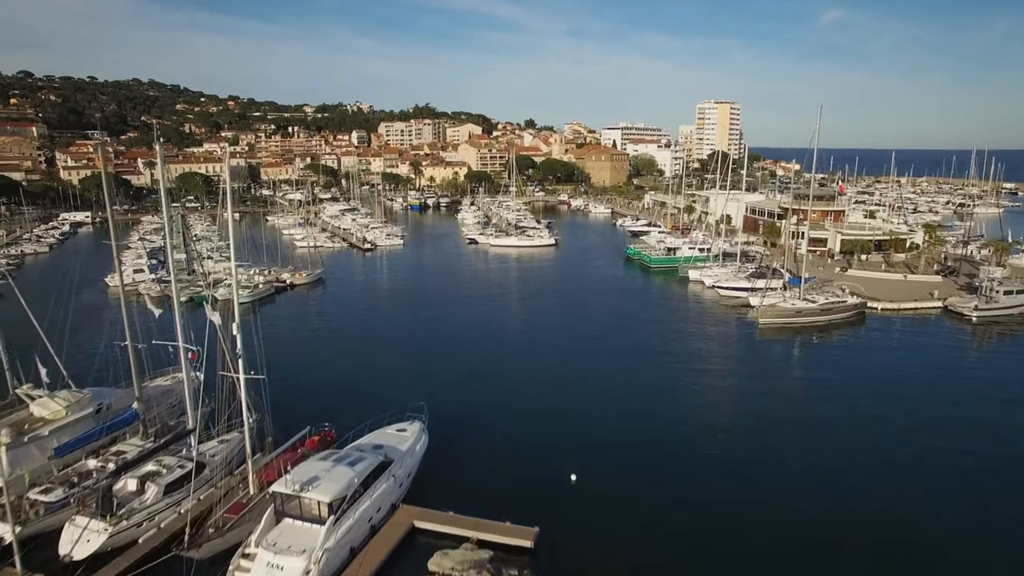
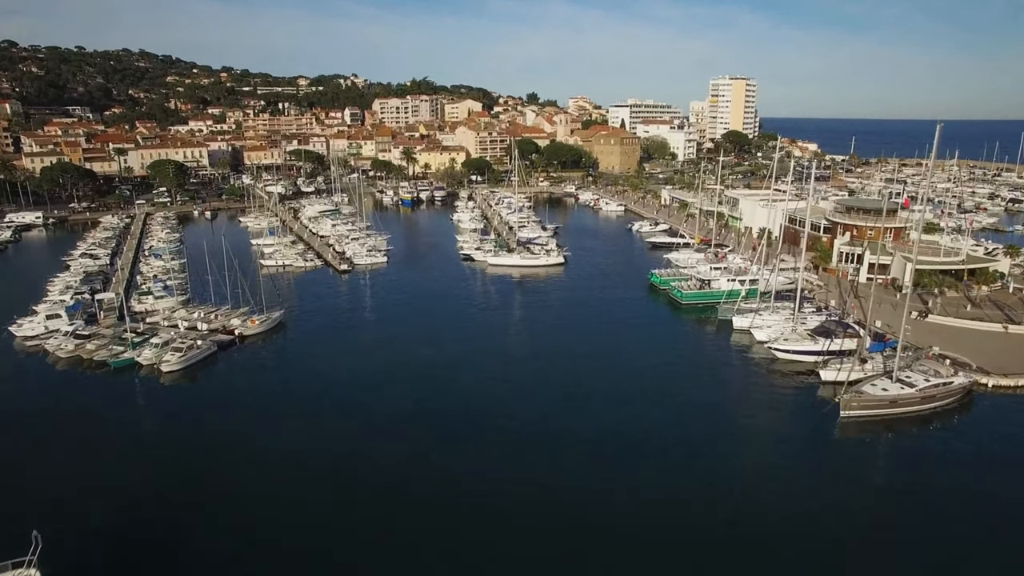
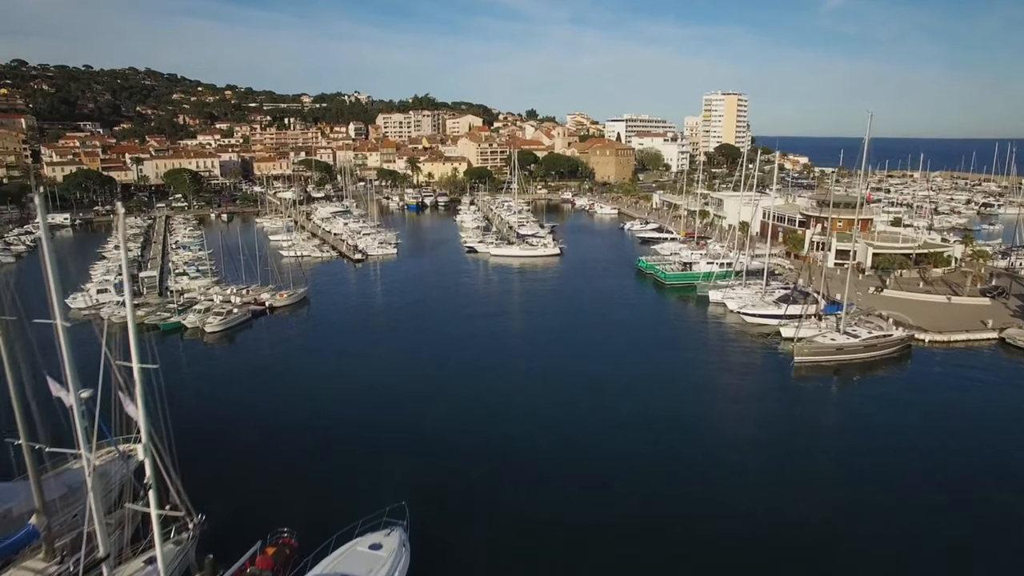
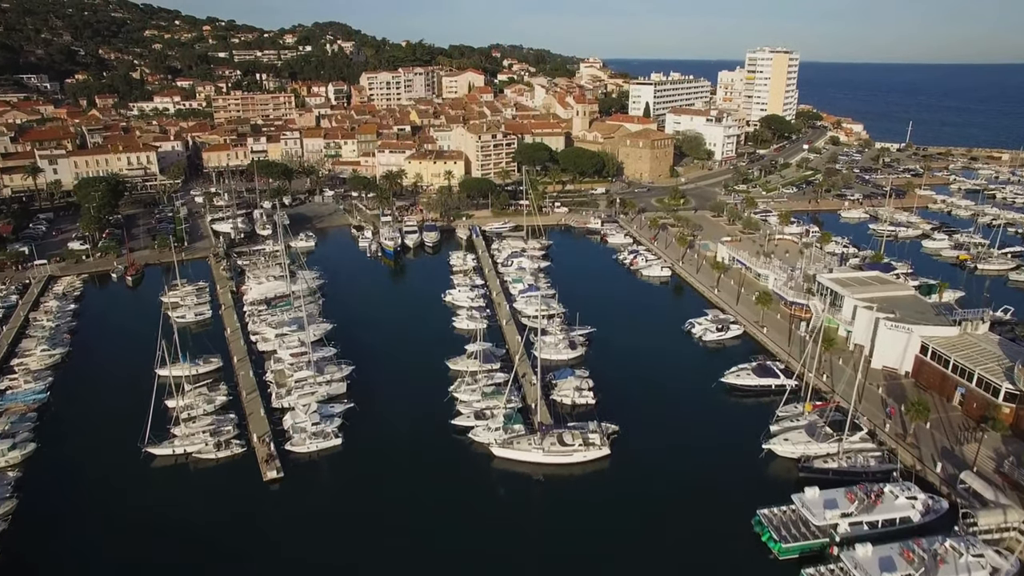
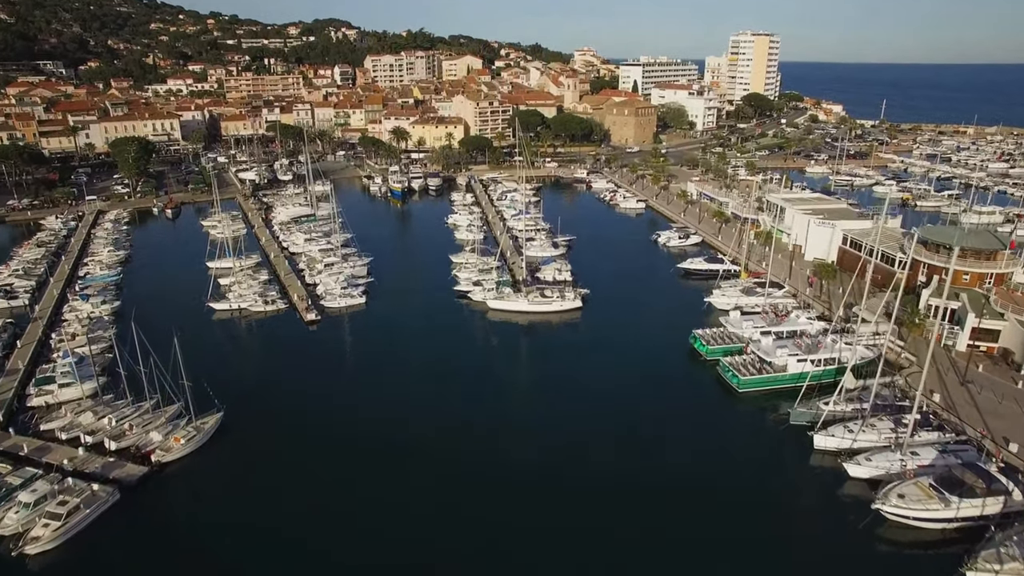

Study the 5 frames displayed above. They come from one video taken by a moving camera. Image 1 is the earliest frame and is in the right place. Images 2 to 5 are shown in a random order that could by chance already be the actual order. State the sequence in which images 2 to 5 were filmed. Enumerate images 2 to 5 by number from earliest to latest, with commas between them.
3, 2, 5, 4
